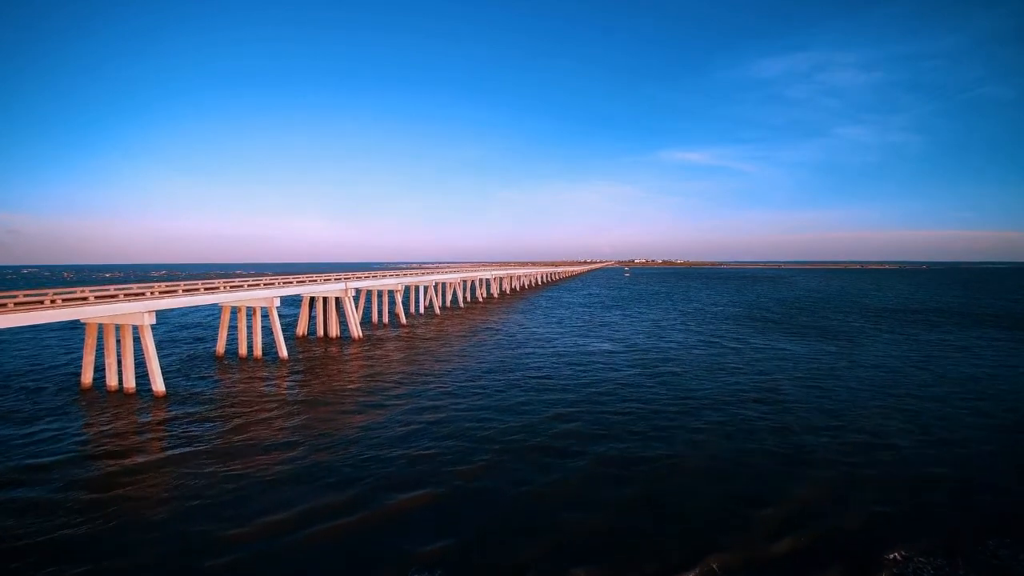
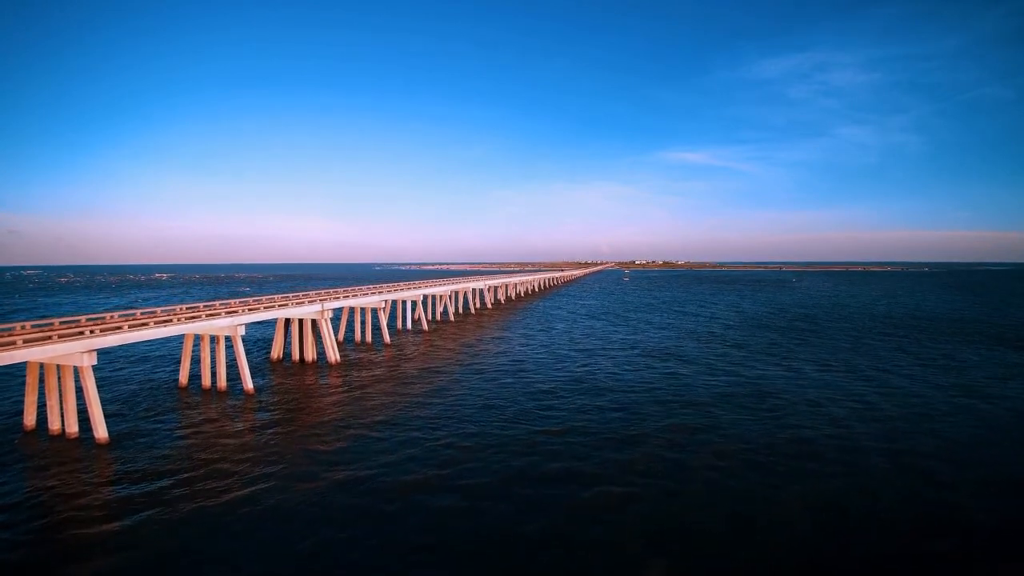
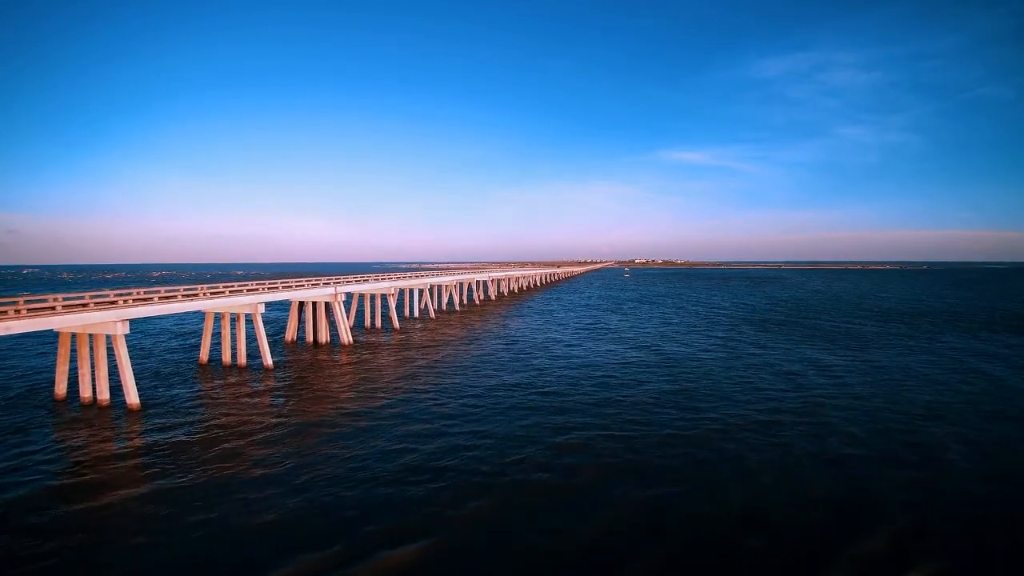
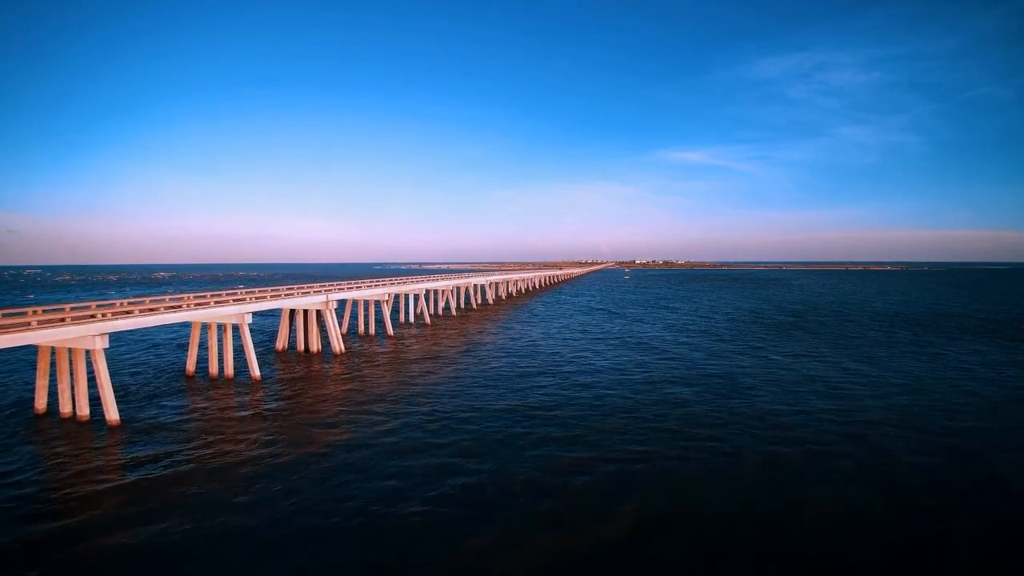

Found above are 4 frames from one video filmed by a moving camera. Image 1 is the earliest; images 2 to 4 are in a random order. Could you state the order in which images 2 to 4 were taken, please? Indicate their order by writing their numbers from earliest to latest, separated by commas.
3, 4, 2
